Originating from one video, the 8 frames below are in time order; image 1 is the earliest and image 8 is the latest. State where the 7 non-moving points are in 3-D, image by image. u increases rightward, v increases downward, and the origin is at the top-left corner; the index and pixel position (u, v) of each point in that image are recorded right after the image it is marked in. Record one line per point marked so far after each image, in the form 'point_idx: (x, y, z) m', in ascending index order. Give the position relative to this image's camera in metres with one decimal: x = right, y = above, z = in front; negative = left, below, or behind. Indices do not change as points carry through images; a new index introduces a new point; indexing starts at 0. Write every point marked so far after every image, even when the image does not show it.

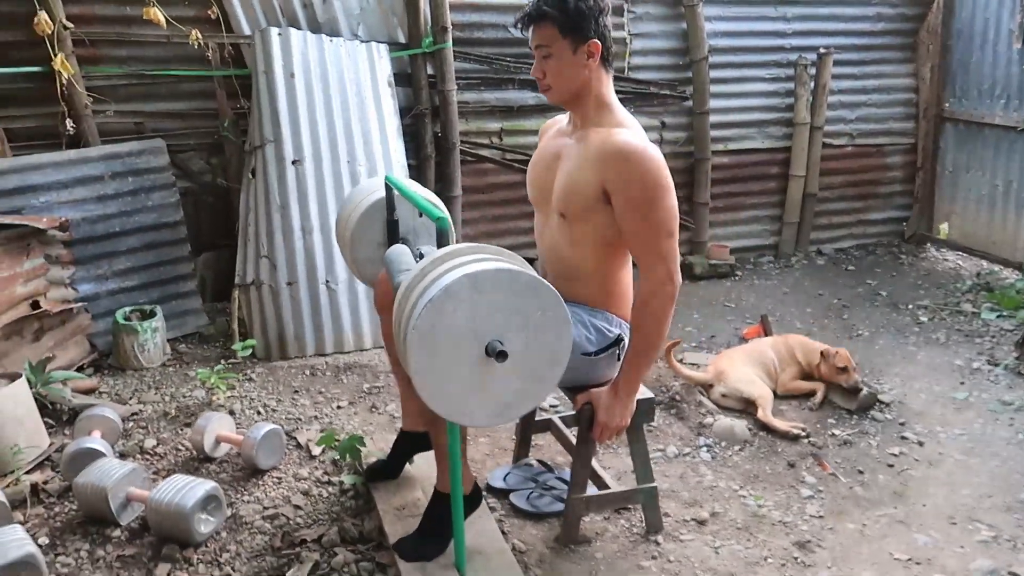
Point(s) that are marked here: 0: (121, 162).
0: (-2.1, +0.7, +4.1) m
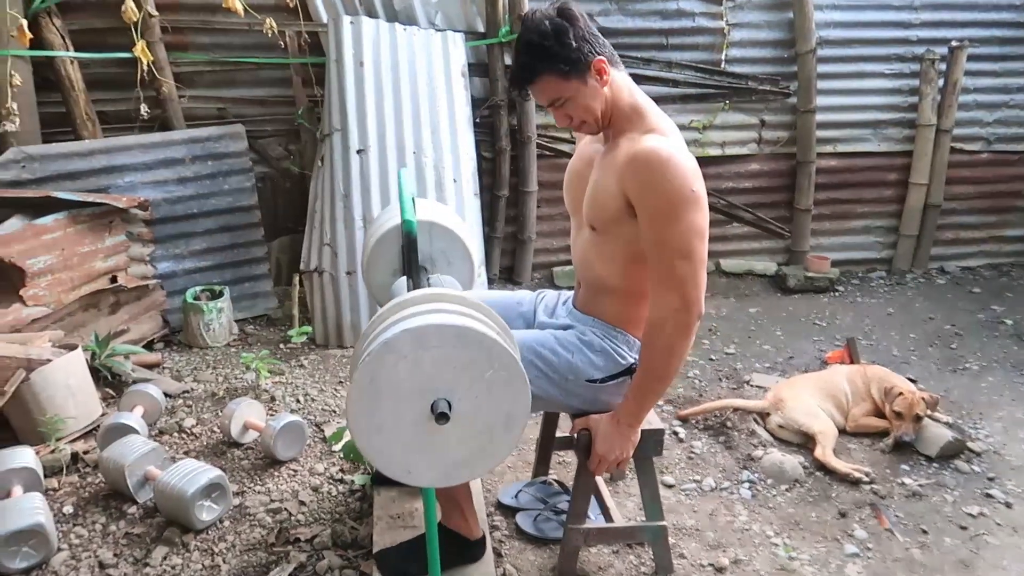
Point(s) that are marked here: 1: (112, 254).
0: (-1.7, +0.8, +4.3) m
1: (-2.1, +0.2, +4.0) m
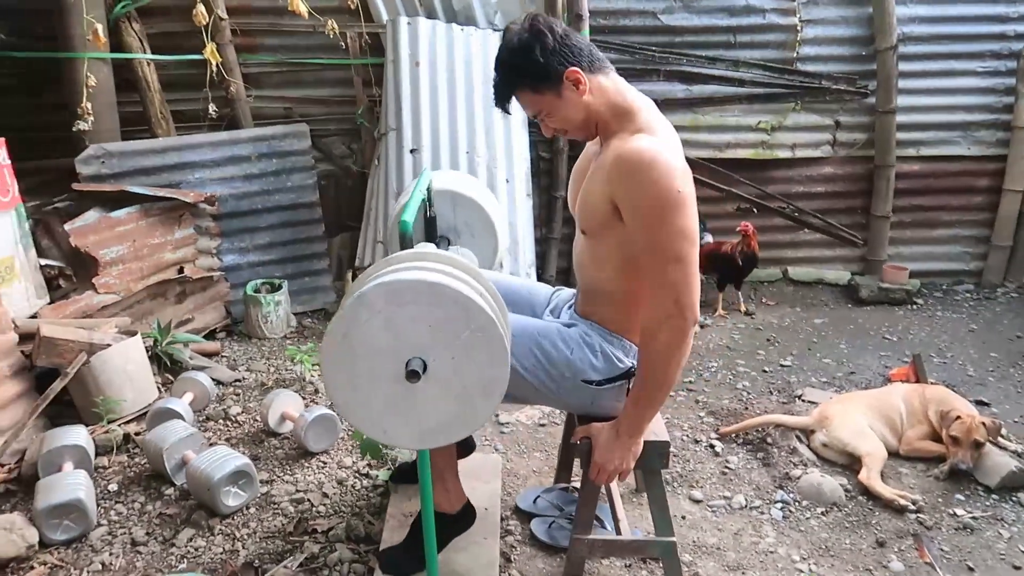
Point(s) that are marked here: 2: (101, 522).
0: (-1.4, +0.8, +4.4) m
1: (-1.8, +0.2, +4.2) m
2: (-1.4, -0.8, +2.8) m
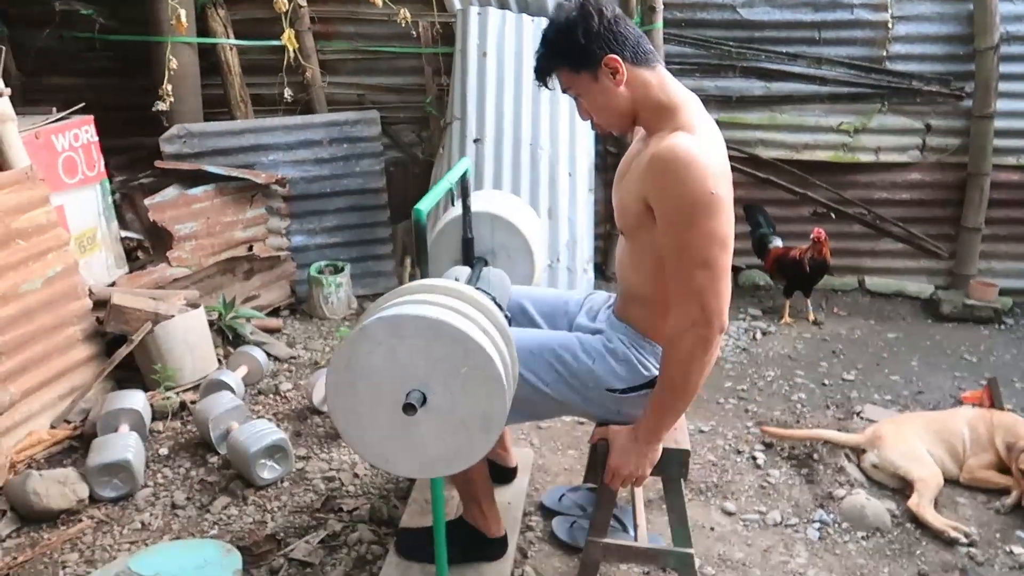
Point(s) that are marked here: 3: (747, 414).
0: (-1.0, +0.9, +4.5) m
1: (-1.5, +0.4, +4.4) m
2: (-1.4, -0.7, +2.9) m
3: (+1.0, -0.5, +3.4) m
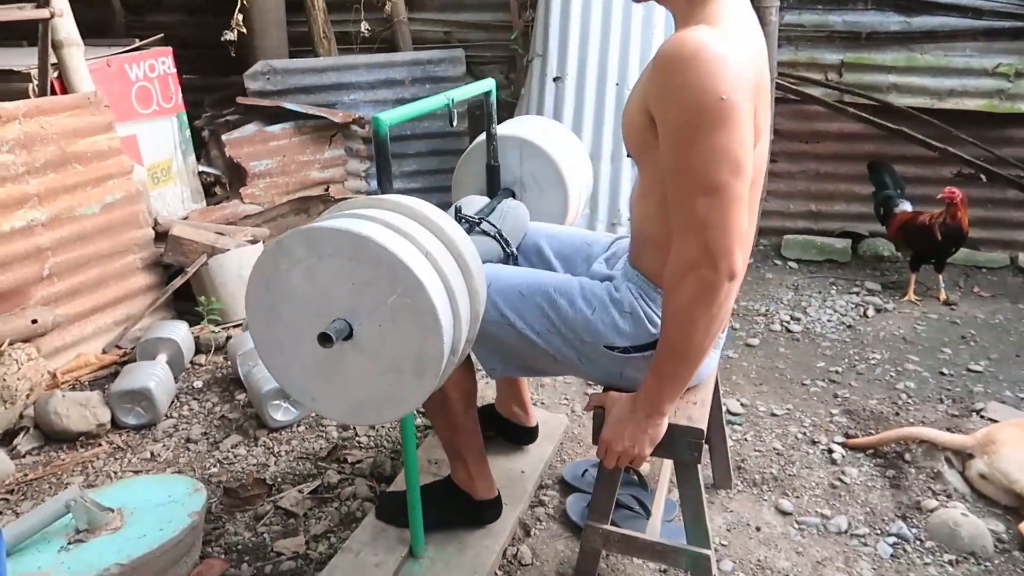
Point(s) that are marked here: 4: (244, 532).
0: (-0.5, +1.2, +4.3) m
1: (-1.0, +0.7, +4.3) m
2: (-1.2, -0.5, +2.8) m
3: (+1.2, -0.4, +2.8) m
4: (-0.7, -0.7, +2.2) m
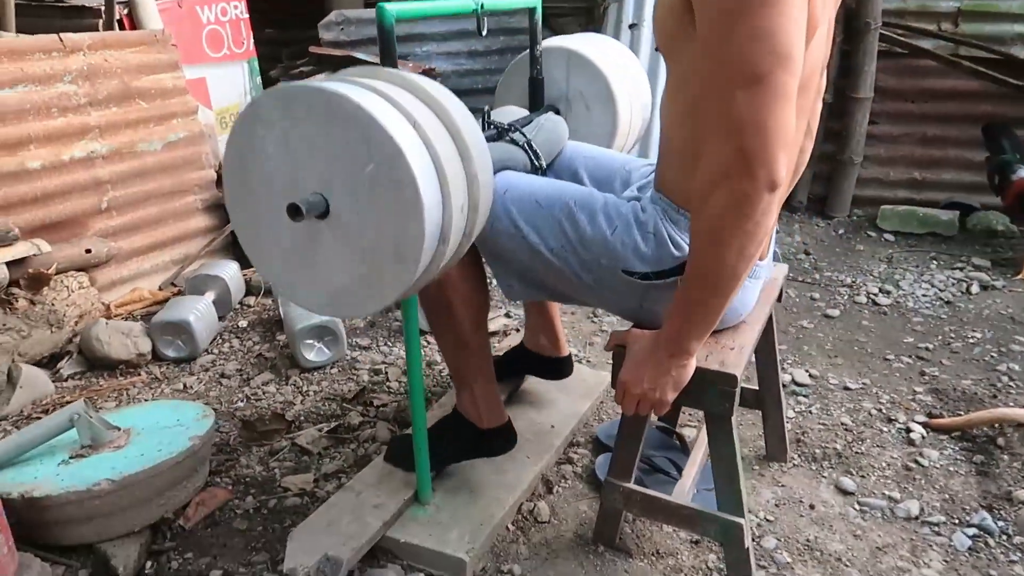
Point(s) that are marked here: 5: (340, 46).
0: (-0.1, +1.4, +4.2) m
1: (-0.6, +0.9, +4.2) m
2: (-1.1, -0.2, +2.8) m
3: (+1.3, -0.3, +2.5) m
4: (-0.7, -0.5, +2.1) m
5: (-0.9, +1.3, +4.2) m
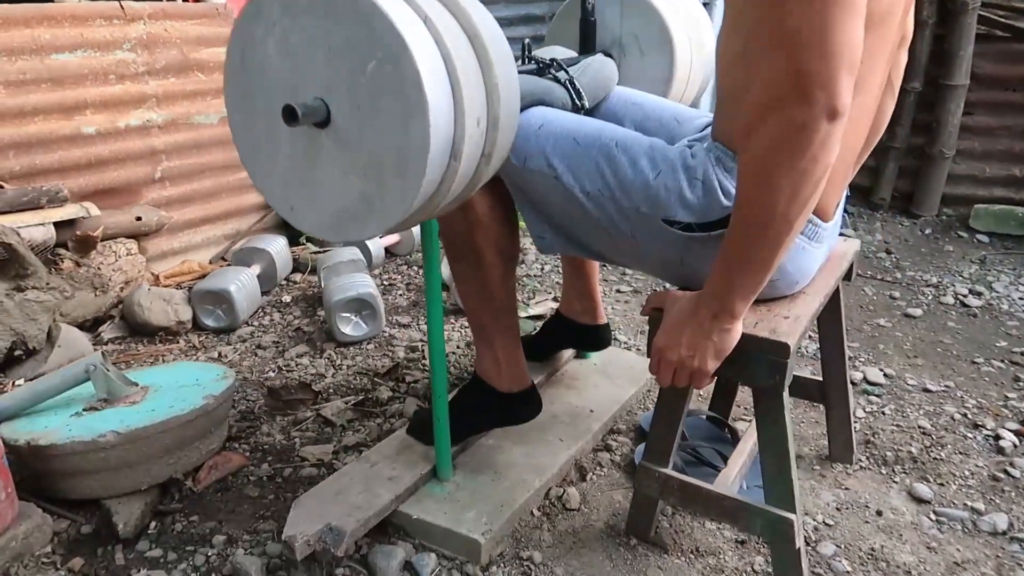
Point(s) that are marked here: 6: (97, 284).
0: (+0.3, +1.5, +4.0) m
1: (-0.3, +1.0, +4.1) m
2: (-0.9, -0.1, +2.8) m
3: (+1.4, -0.3, +2.2) m
4: (-0.6, -0.4, +2.0) m
5: (-0.6, +1.4, +4.1) m
6: (-1.4, 0.0, +2.7) m
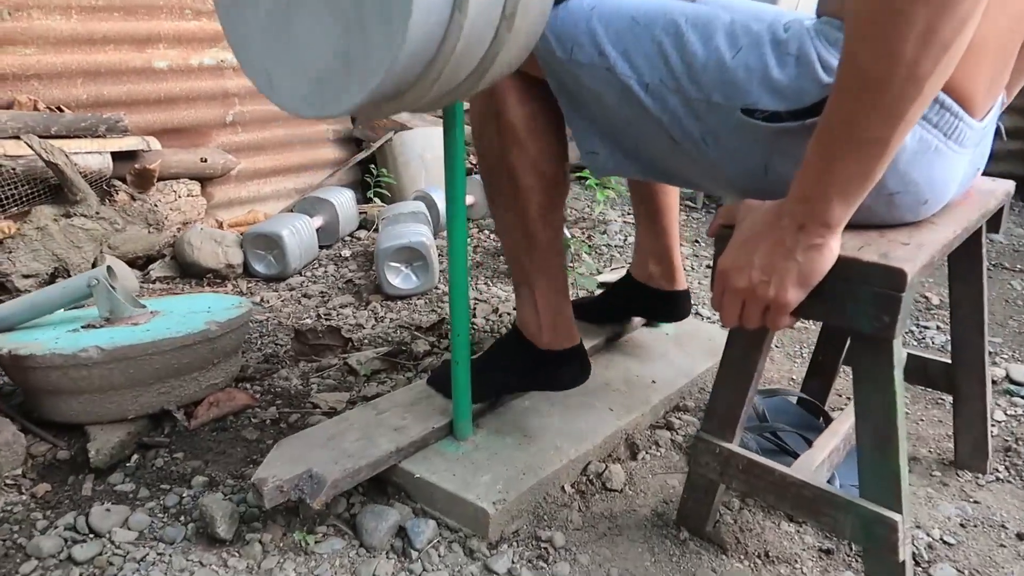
0: (+0.8, +1.5, +3.7) m
1: (+0.2, +1.1, +3.8) m
2: (-0.7, +0.1, +2.6) m
3: (+1.6, -0.2, +1.7) m
4: (-0.5, -0.2, +1.8) m
5: (-0.1, +1.5, +3.9) m
6: (-1.2, +0.2, +2.6) m
